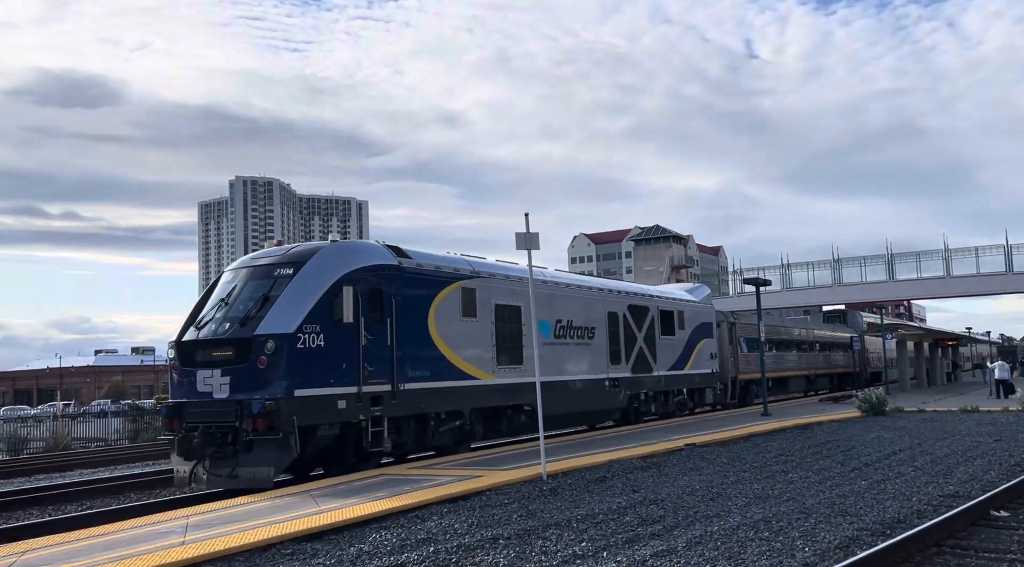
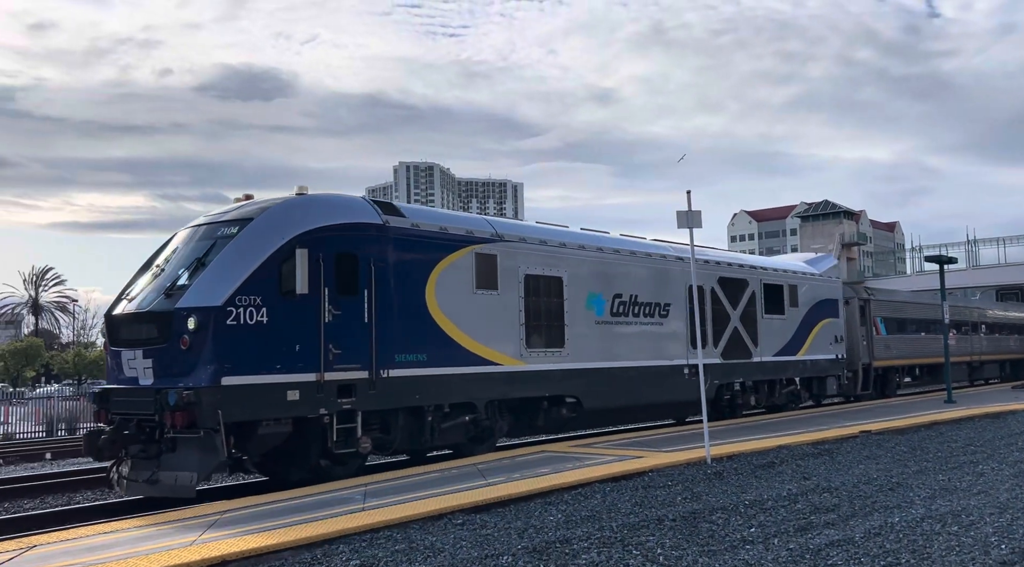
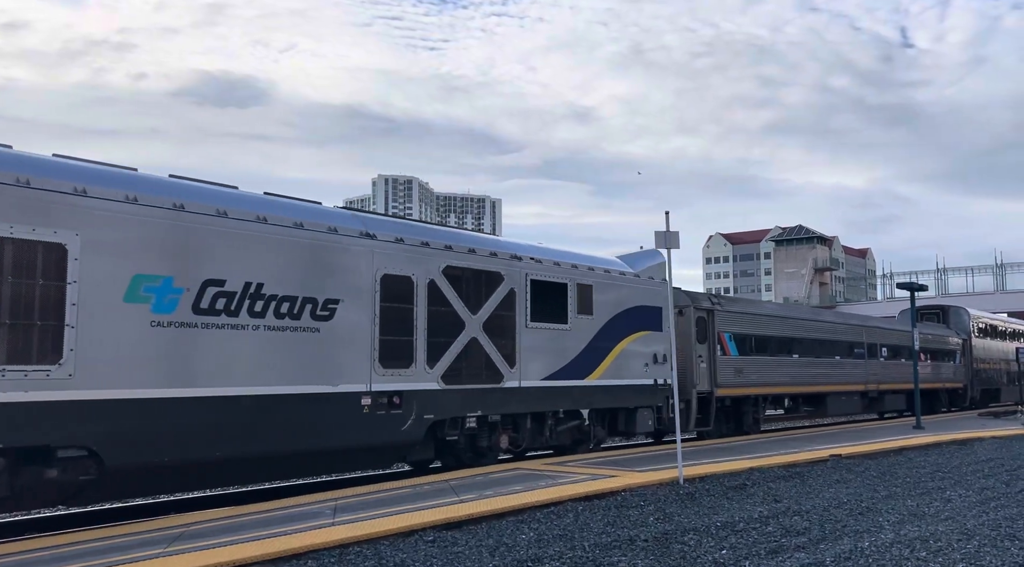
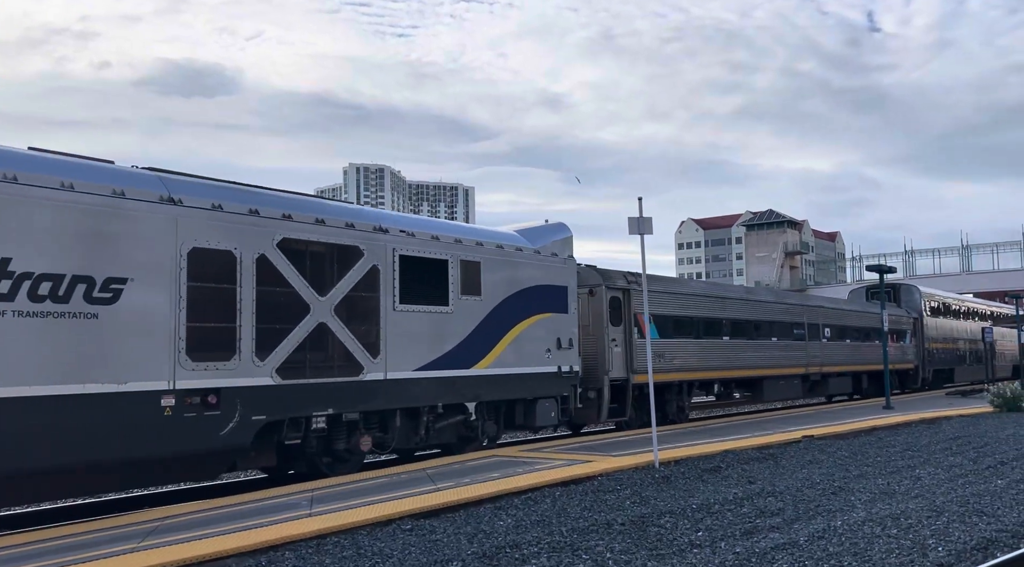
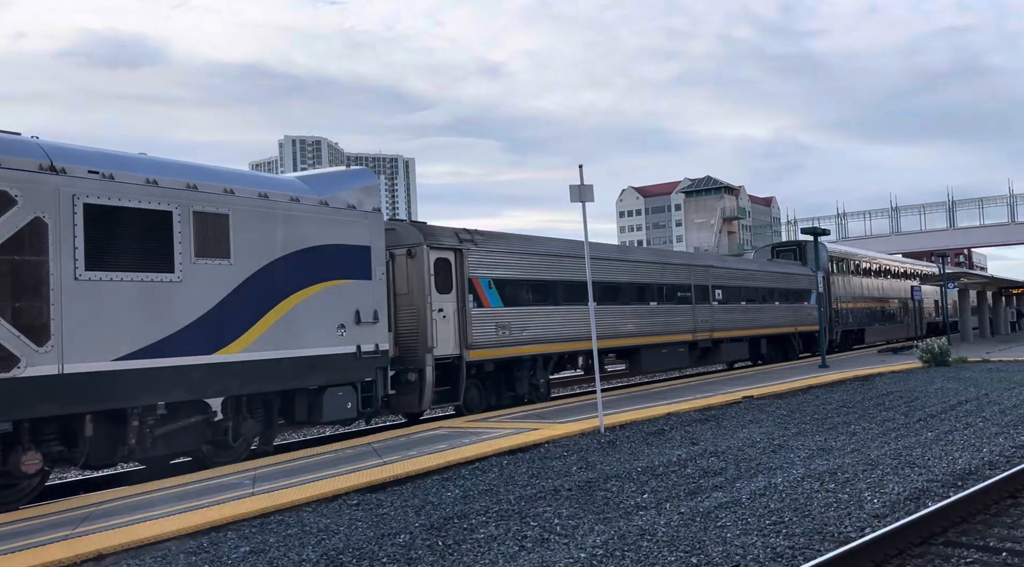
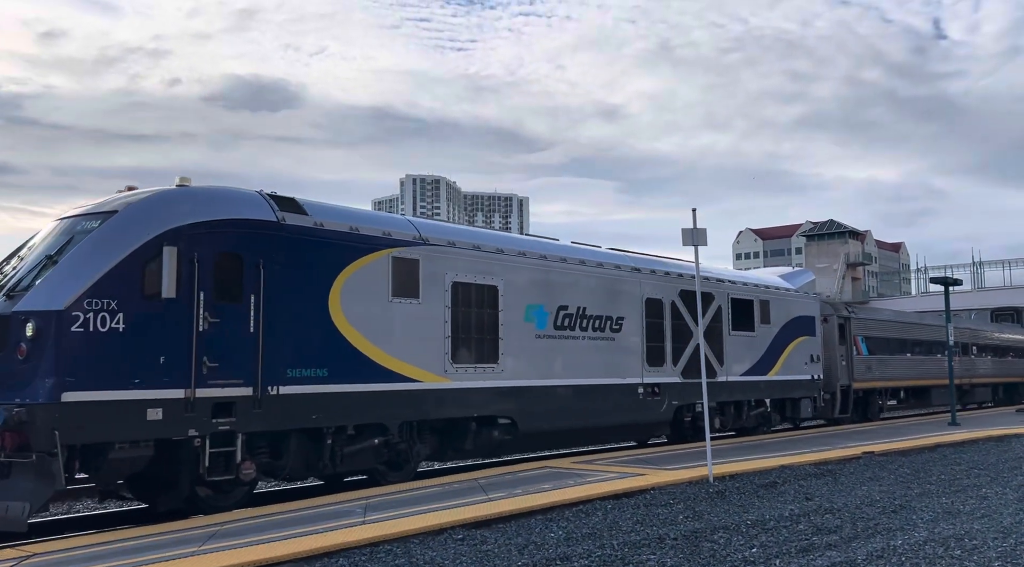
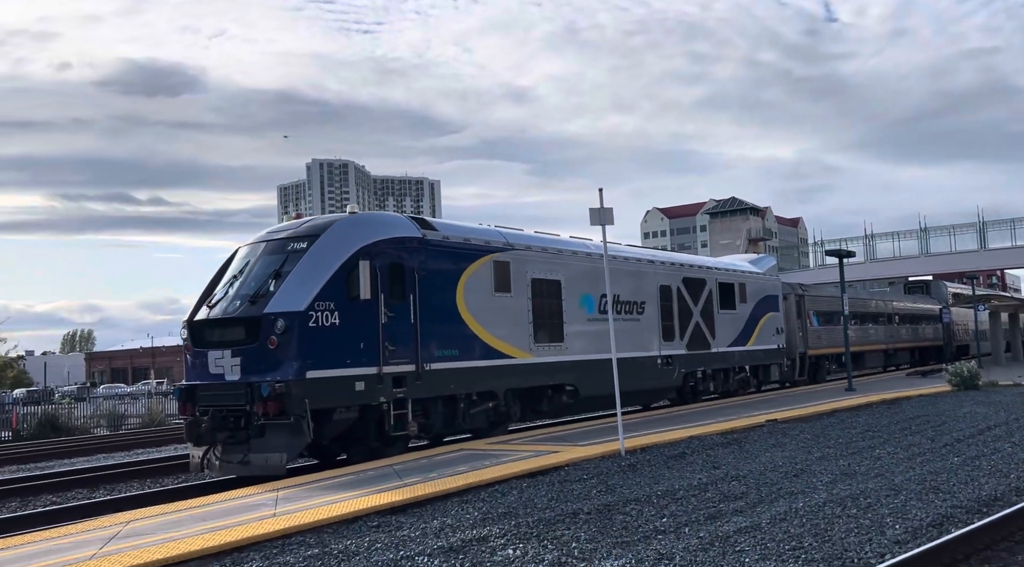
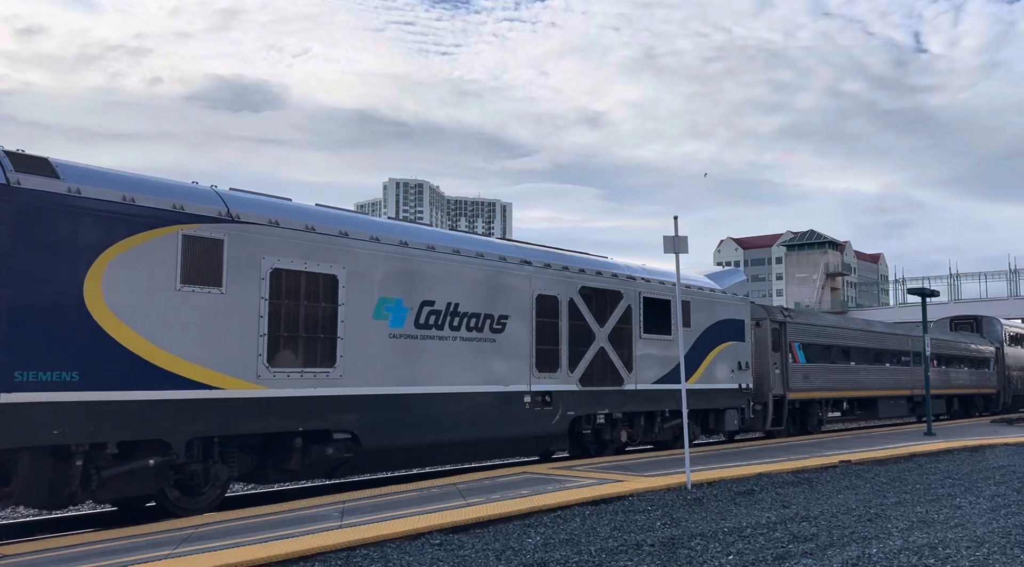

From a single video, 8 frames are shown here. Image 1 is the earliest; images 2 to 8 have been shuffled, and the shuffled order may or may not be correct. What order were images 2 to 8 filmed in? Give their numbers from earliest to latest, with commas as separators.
7, 2, 6, 8, 3, 4, 5
